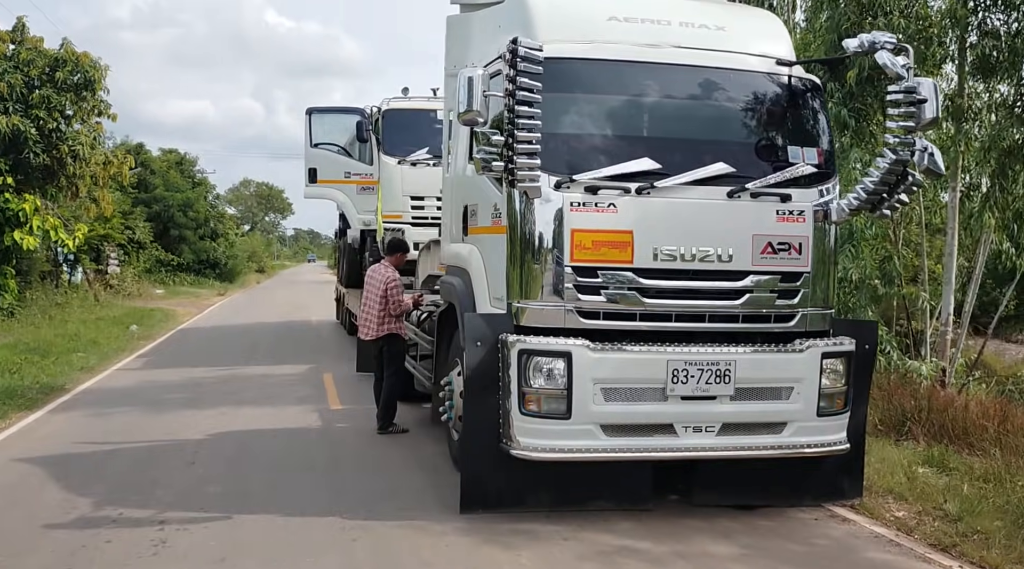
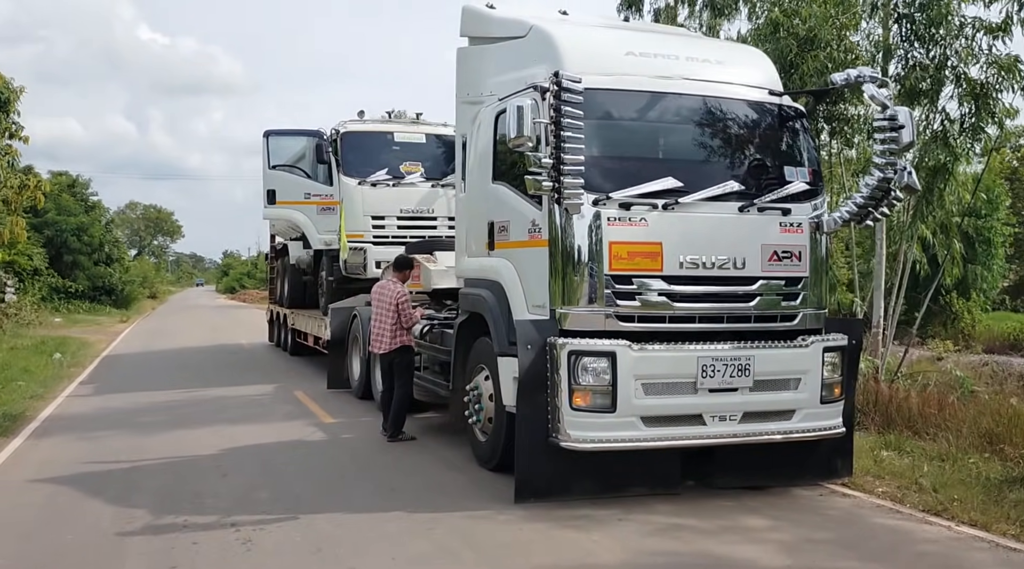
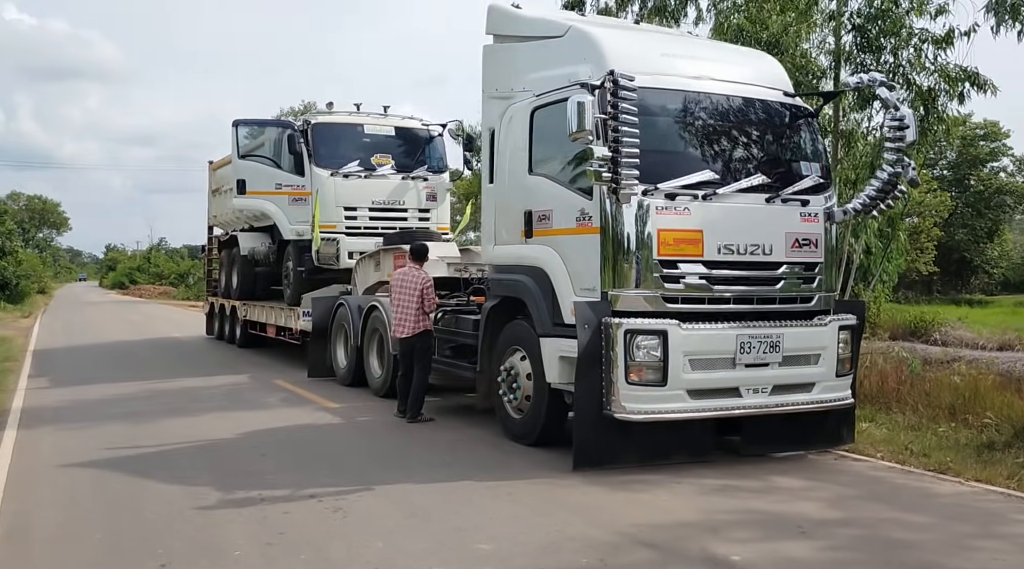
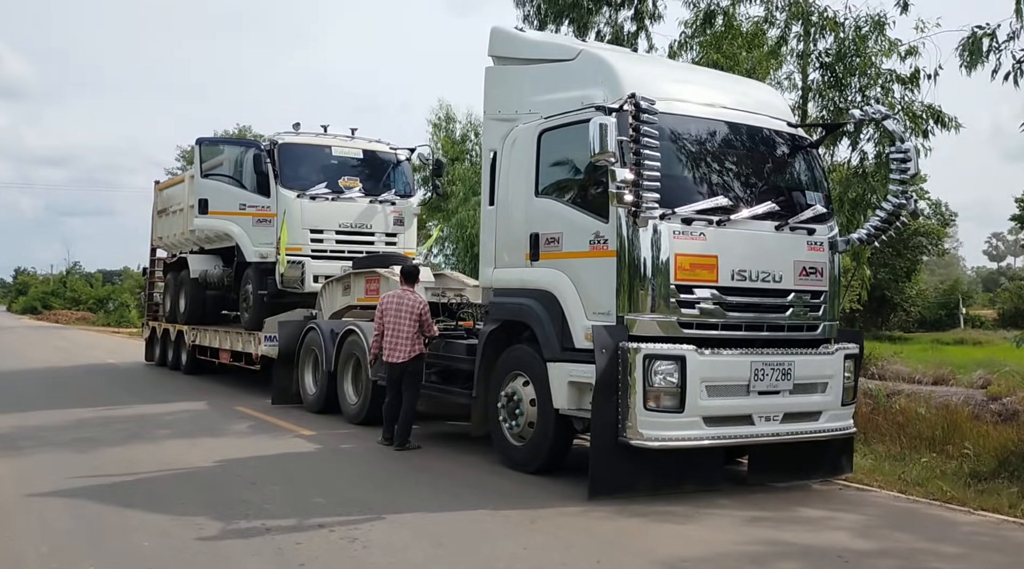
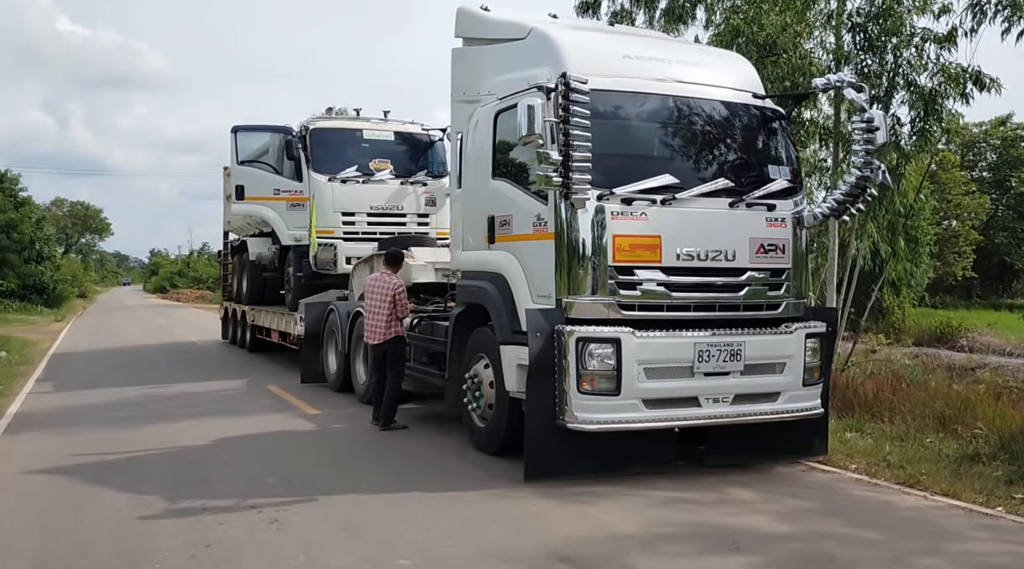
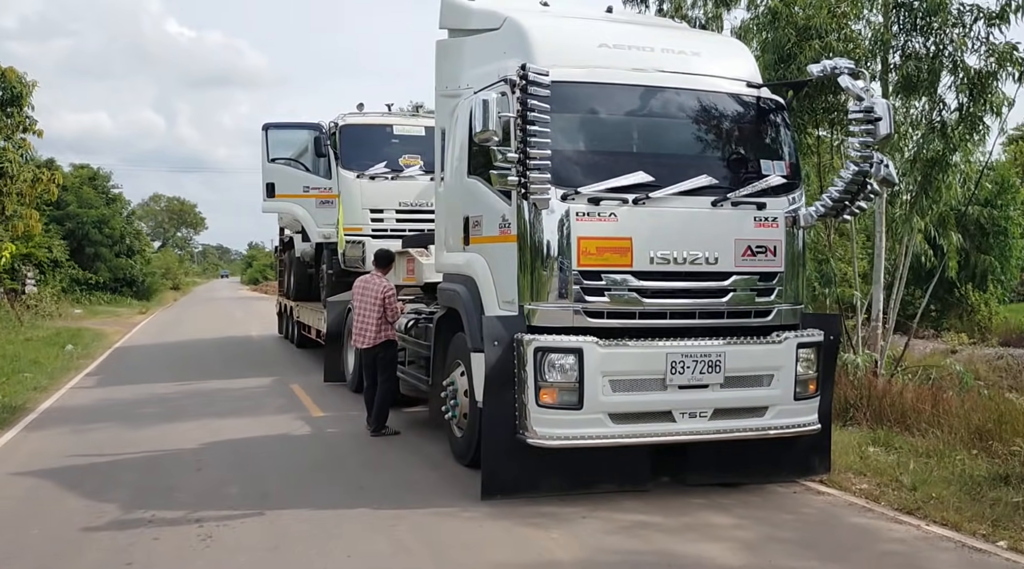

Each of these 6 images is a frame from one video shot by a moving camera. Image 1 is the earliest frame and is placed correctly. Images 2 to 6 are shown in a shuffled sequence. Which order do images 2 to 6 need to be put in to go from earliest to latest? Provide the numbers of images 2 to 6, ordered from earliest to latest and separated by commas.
6, 2, 5, 3, 4
